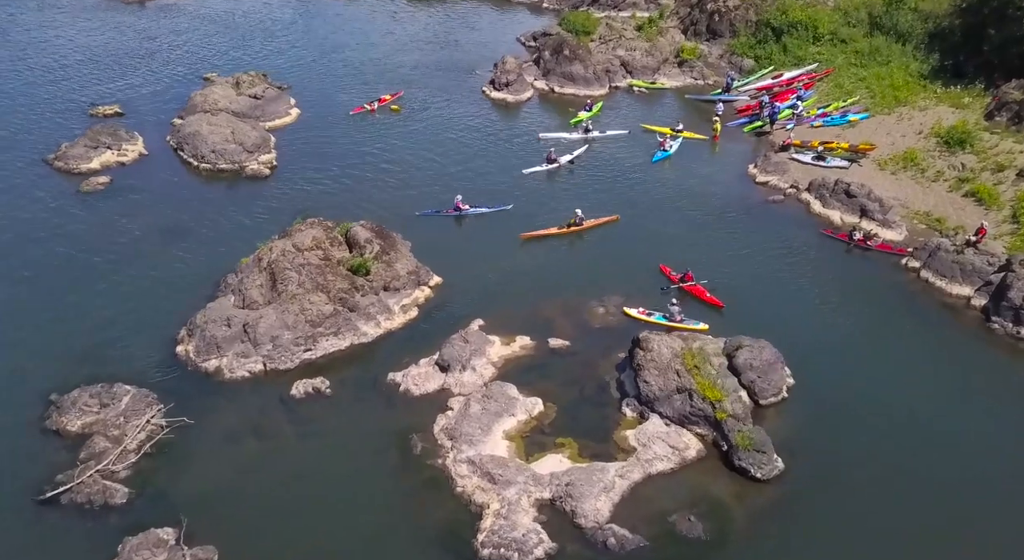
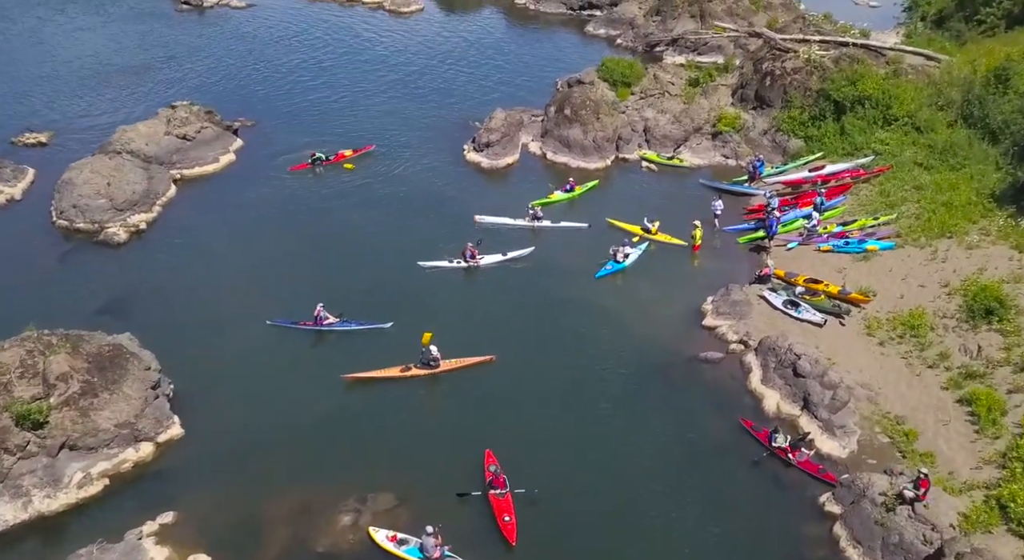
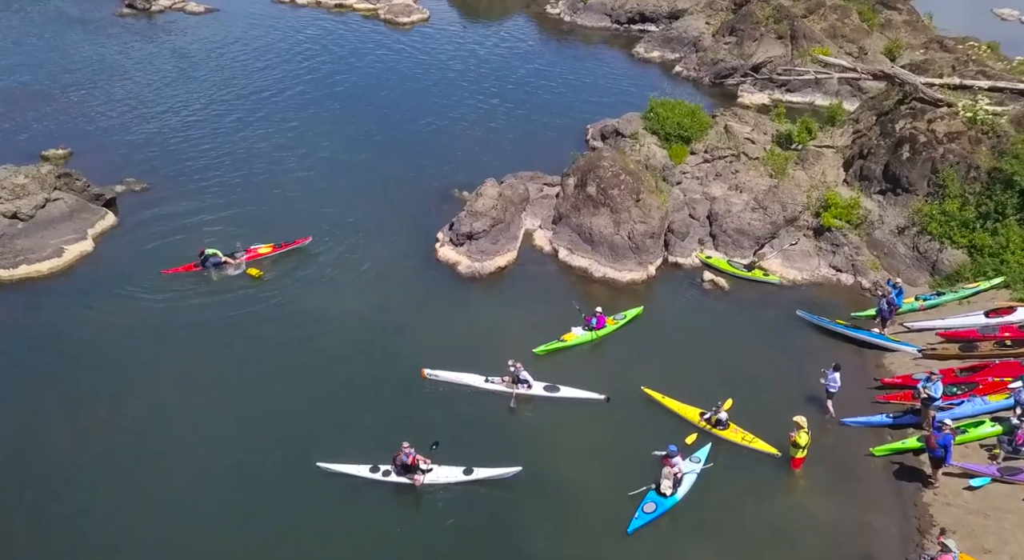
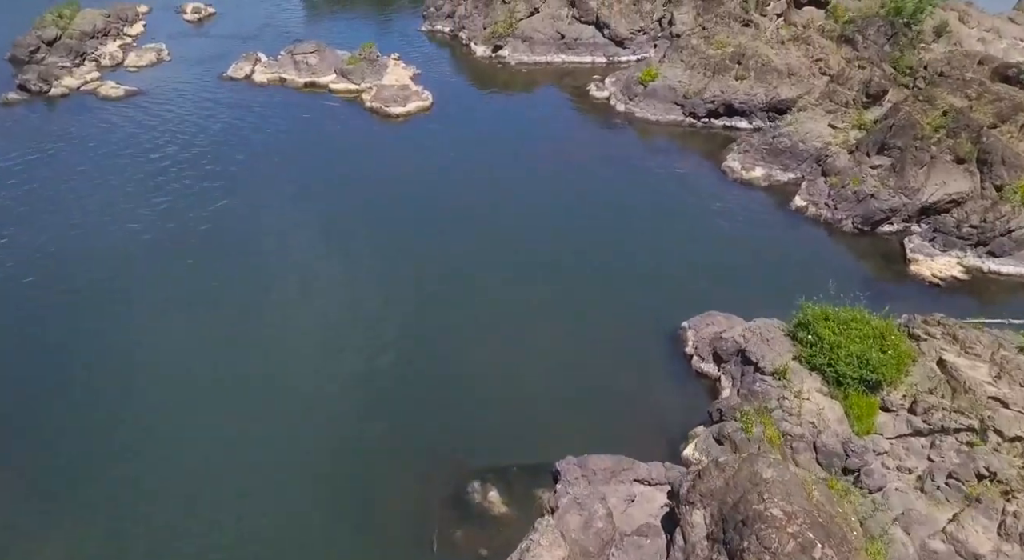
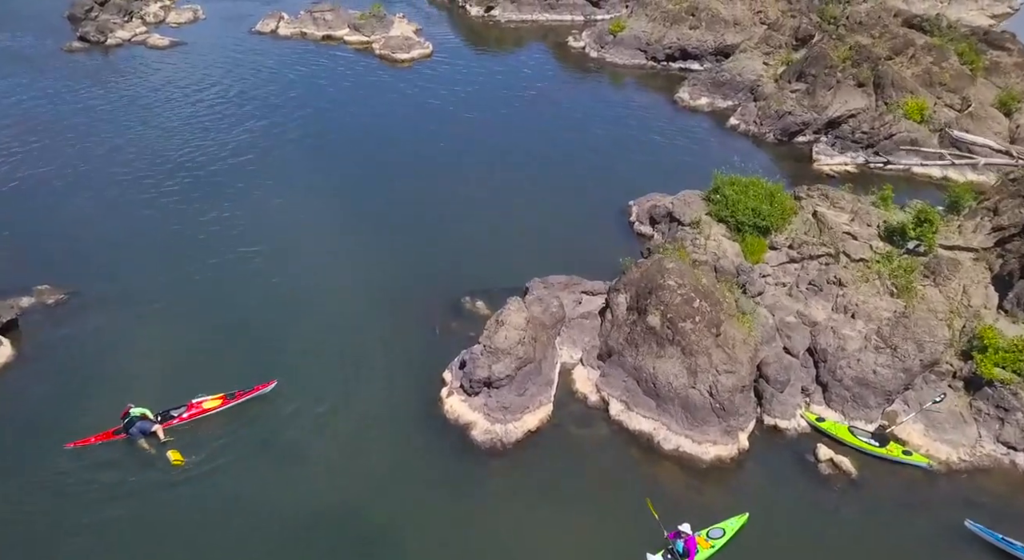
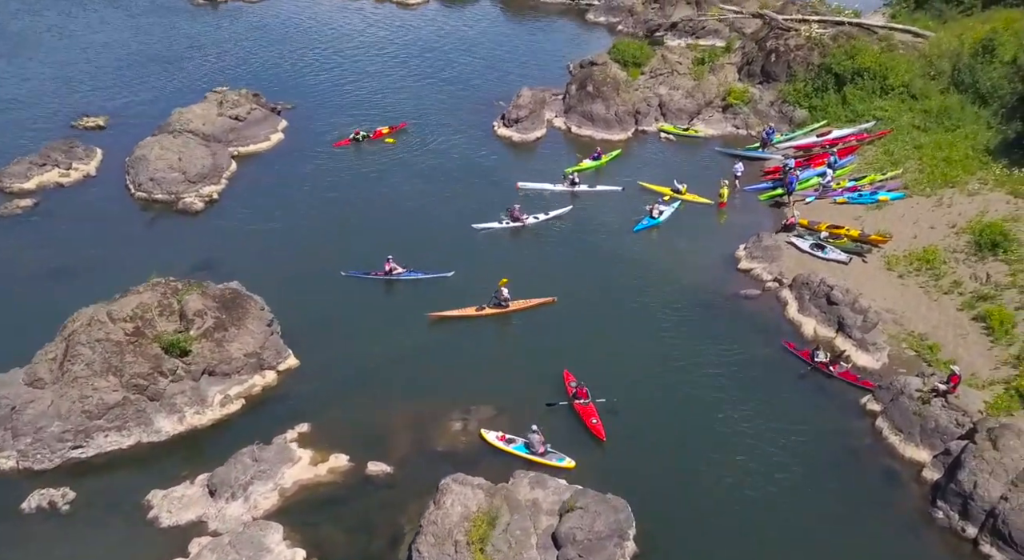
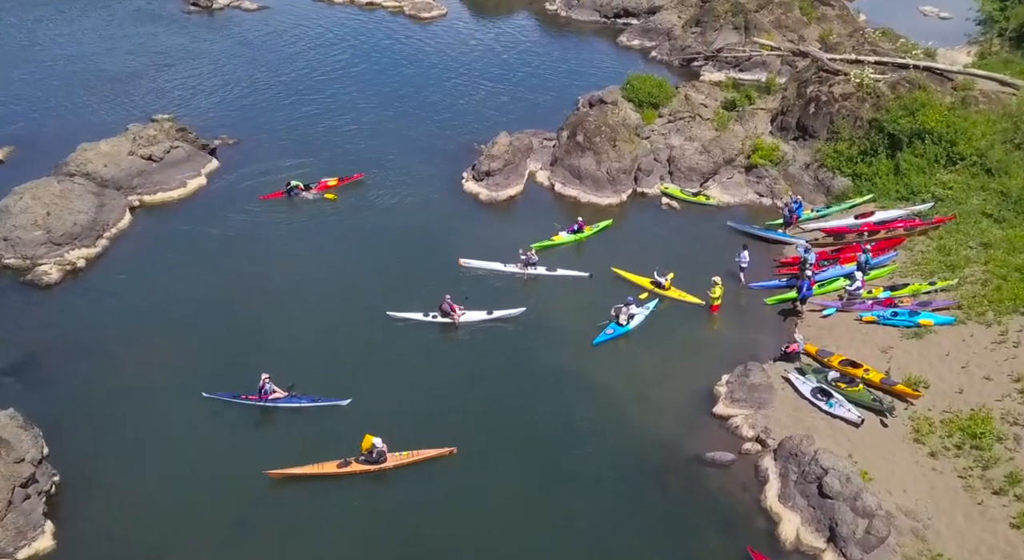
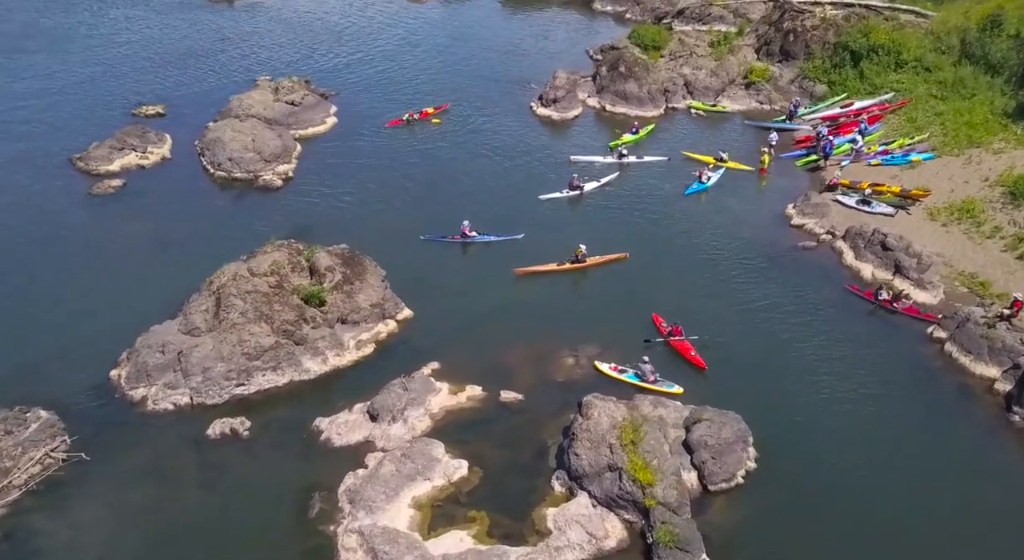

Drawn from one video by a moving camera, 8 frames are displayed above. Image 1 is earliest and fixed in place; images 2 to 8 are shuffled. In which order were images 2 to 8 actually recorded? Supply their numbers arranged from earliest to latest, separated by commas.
8, 6, 2, 7, 3, 5, 4
